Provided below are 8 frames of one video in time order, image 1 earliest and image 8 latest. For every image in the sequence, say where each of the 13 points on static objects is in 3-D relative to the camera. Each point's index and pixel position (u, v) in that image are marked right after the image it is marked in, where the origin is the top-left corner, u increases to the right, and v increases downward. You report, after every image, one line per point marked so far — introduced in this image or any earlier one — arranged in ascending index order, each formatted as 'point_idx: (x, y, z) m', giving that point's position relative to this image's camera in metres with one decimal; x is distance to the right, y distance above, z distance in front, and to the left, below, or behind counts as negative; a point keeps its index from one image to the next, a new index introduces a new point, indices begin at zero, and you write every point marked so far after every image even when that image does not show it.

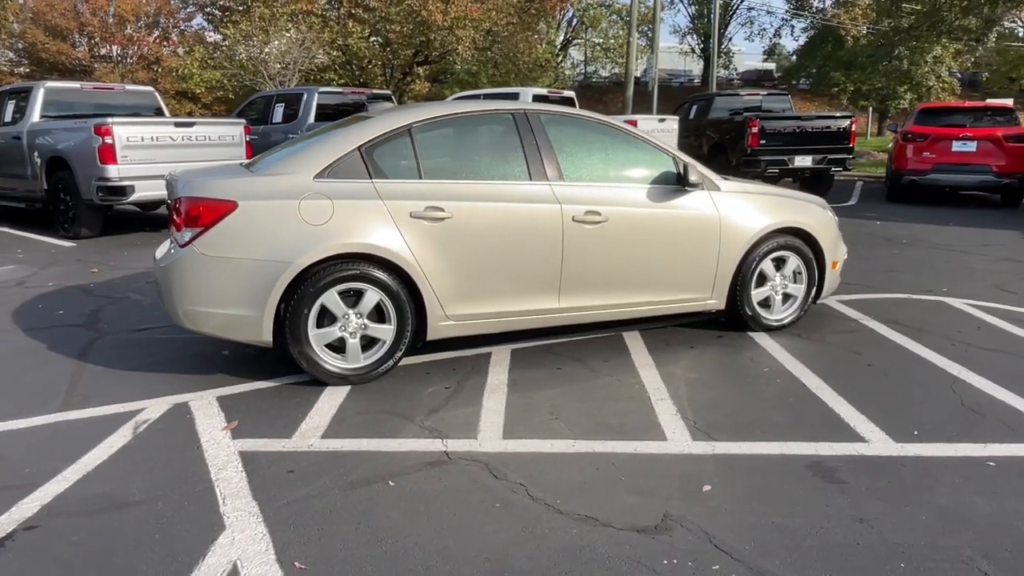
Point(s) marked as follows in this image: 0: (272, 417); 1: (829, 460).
0: (-1.5, -0.8, +4.4) m
1: (+1.7, -0.9, +3.7) m
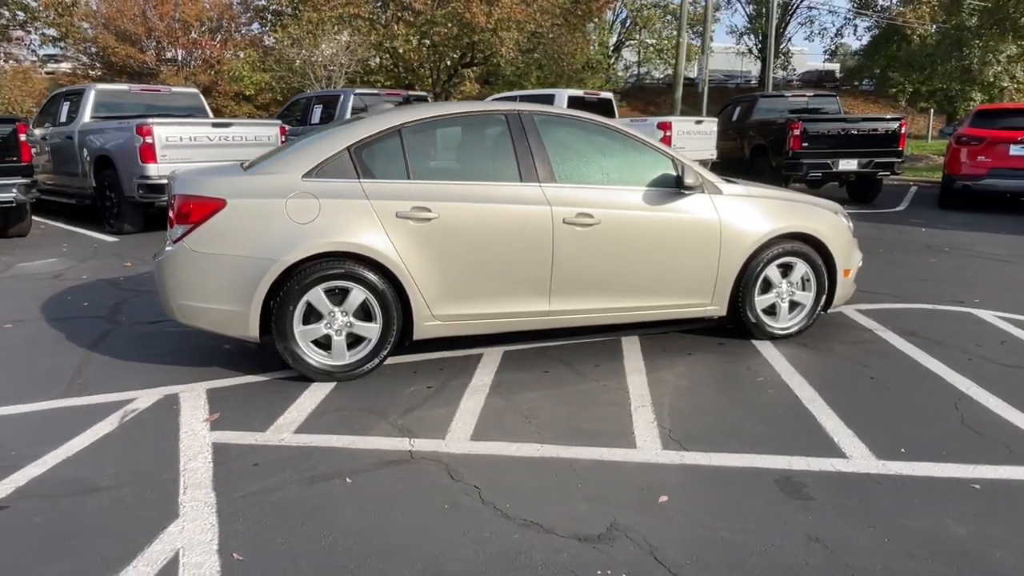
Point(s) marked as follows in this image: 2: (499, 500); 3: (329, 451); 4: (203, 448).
0: (-1.7, -0.8, +4.5) m
1: (+1.5, -1.0, +3.6) m
2: (-0.1, -1.0, +3.4) m
3: (-1.1, -0.9, +3.9) m
4: (-1.8, -0.9, +3.9) m
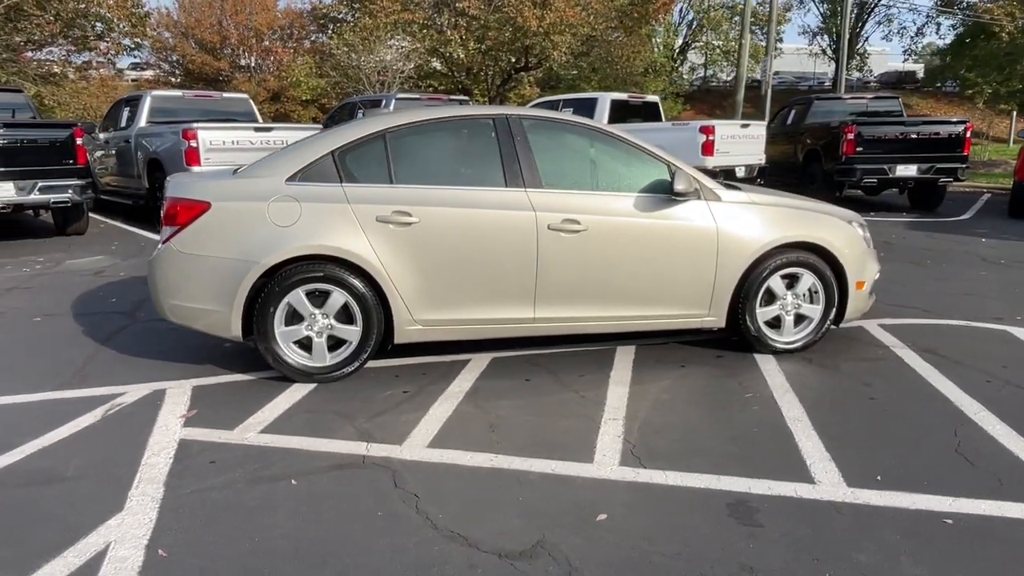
0: (-1.9, -0.8, +4.6) m
1: (+1.2, -1.0, +3.4) m
2: (-0.4, -1.1, +3.3) m
3: (-1.3, -0.9, +3.9) m
4: (-2.0, -0.9, +4.0) m
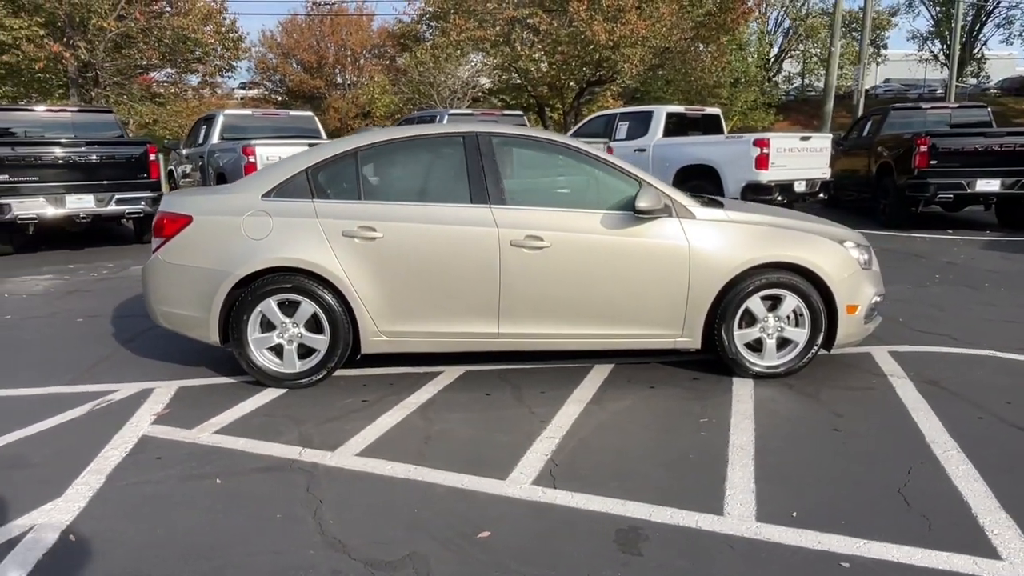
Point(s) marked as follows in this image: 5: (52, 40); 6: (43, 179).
0: (-2.2, -0.9, +4.9) m
1: (+0.6, -1.1, +3.3) m
2: (-0.9, -1.1, +3.4) m
3: (-1.7, -1.0, +4.2) m
4: (-2.4, -1.0, +4.4) m
5: (-12.3, +6.6, +18.4) m
6: (-7.6, +1.8, +11.2) m
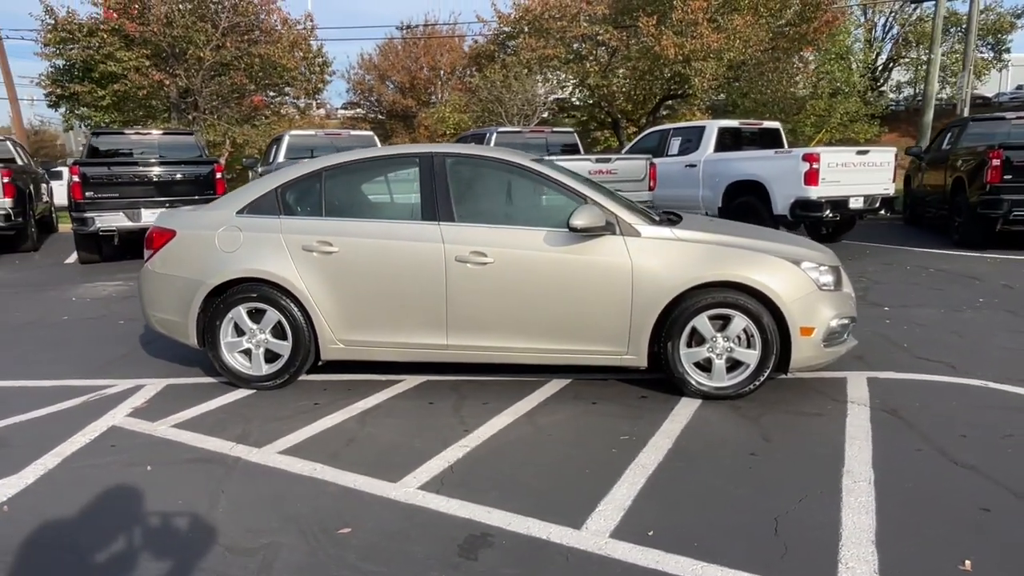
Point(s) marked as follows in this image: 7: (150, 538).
0: (-2.7, -0.9, +5.4) m
1: (-0.1, -1.2, +3.4) m
2: (-1.6, -1.2, +3.8) m
3: (-2.3, -1.0, +4.6) m
4: (-2.9, -1.0, +4.9) m
5: (-10.5, +6.4, +20.4) m
6: (-7.0, +1.7, +12.5) m
7: (-1.8, -1.3, +3.5) m
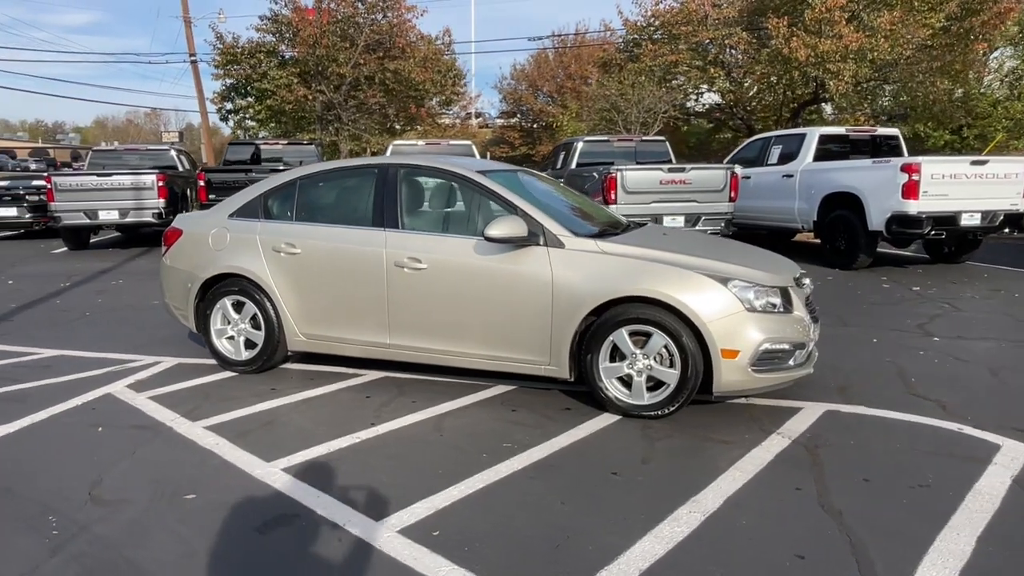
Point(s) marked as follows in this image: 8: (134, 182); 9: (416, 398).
0: (-3.1, -0.8, +6.3) m
1: (-1.1, -1.2, +3.7) m
2: (-2.5, -1.1, +4.4) m
3: (-3.0, -1.0, +5.4) m
4: (-3.5, -0.9, +5.9) m
5: (-6.8, +6.6, +22.7) m
6: (-5.6, +1.8, +14.2) m
7: (-2.8, -1.2, +4.2) m
8: (-8.6, +2.4, +15.7) m
9: (-0.8, -0.9, +5.6) m
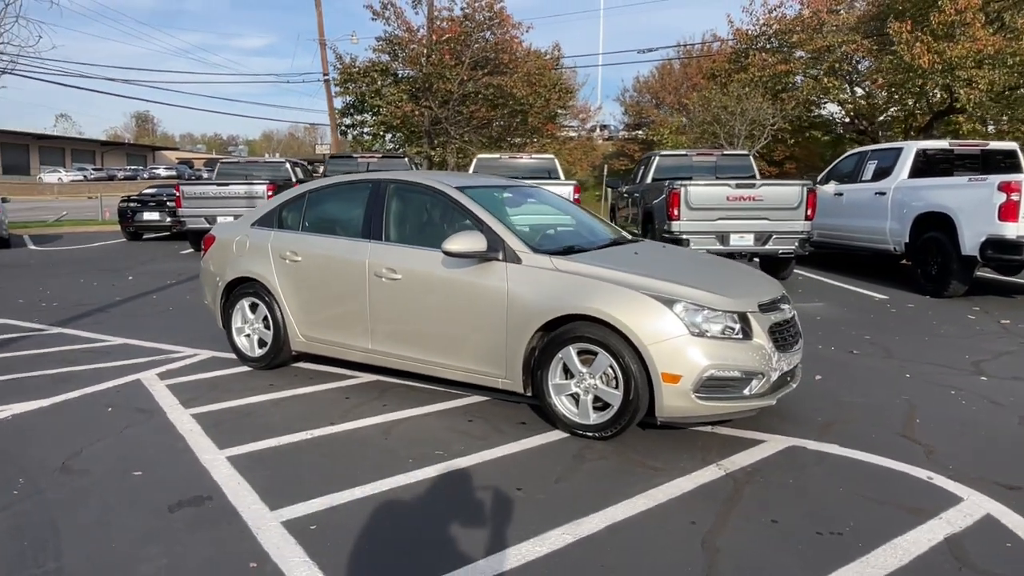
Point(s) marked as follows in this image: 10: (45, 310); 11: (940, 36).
0: (-3.2, -0.8, +7.0) m
1: (-1.7, -1.3, +4.1) m
2: (-3.0, -1.1, +5.0) m
3: (-3.2, -1.0, +6.1) m
4: (-3.7, -0.9, +6.7) m
5: (-3.4, +6.4, +23.9) m
6: (-4.0, +1.8, +15.2) m
7: (-3.3, -1.2, +4.9) m
8: (-6.6, +2.4, +17.3) m
9: (-1.0, -1.0, +5.9) m
10: (-6.9, -0.3, +10.3) m
11: (+11.6, +6.8, +18.7) m
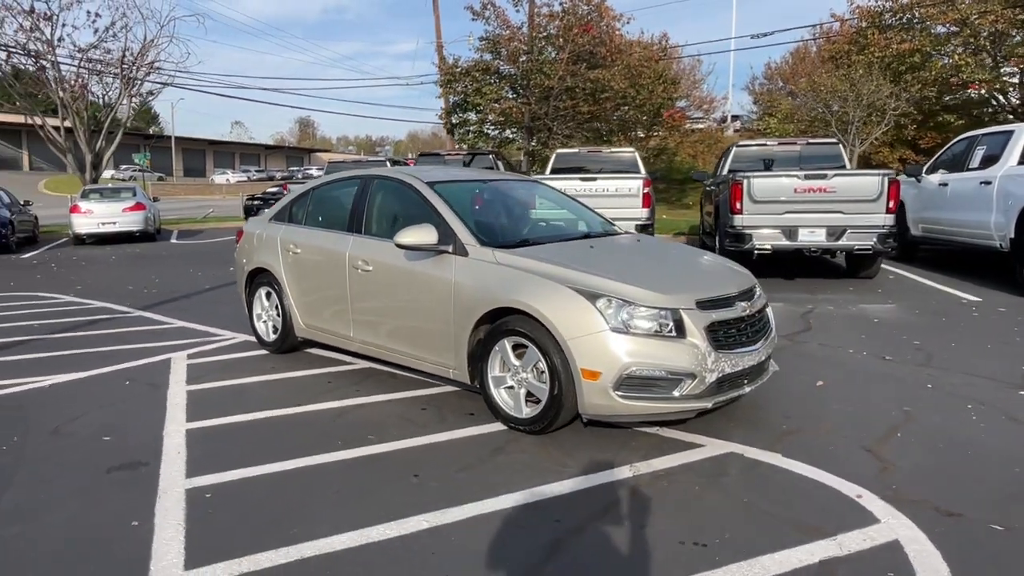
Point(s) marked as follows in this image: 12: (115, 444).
0: (-3.2, -0.7, +7.7) m
1: (-2.4, -1.2, +4.5) m
2: (-3.4, -1.0, +5.7) m
3: (-3.4, -0.8, +6.8) m
4: (-3.8, -0.8, +7.4) m
5: (+0.1, +6.6, +24.3) m
6: (-2.3, +1.9, +15.9) m
7: (-3.7, -1.0, +5.6) m
8: (-4.5, +2.6, +18.5) m
9: (-1.3, -0.9, +6.2) m
10: (-6.2, -0.1, +11.6) m
11: (+13.7, +6.7, +16.2) m
12: (-2.8, -1.1, +4.9) m
